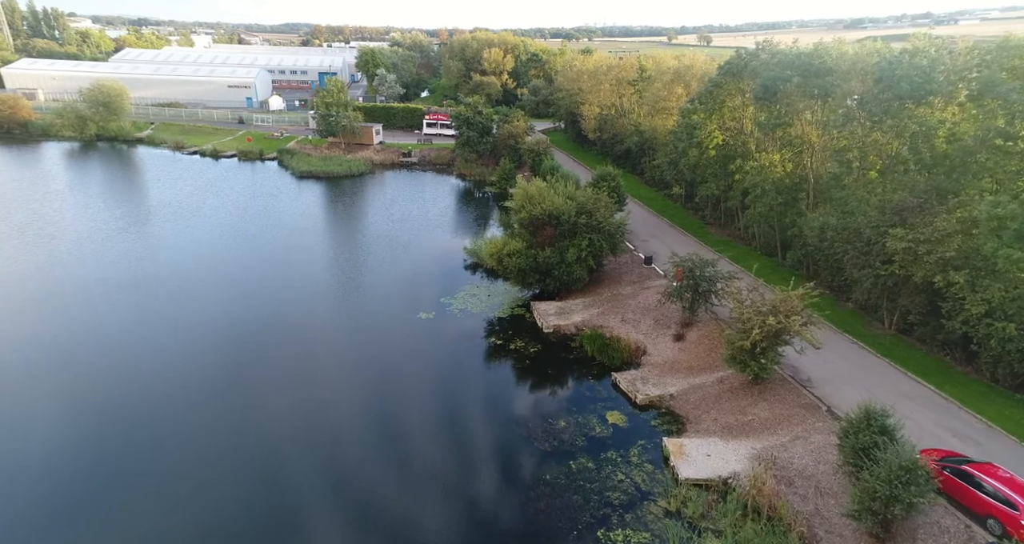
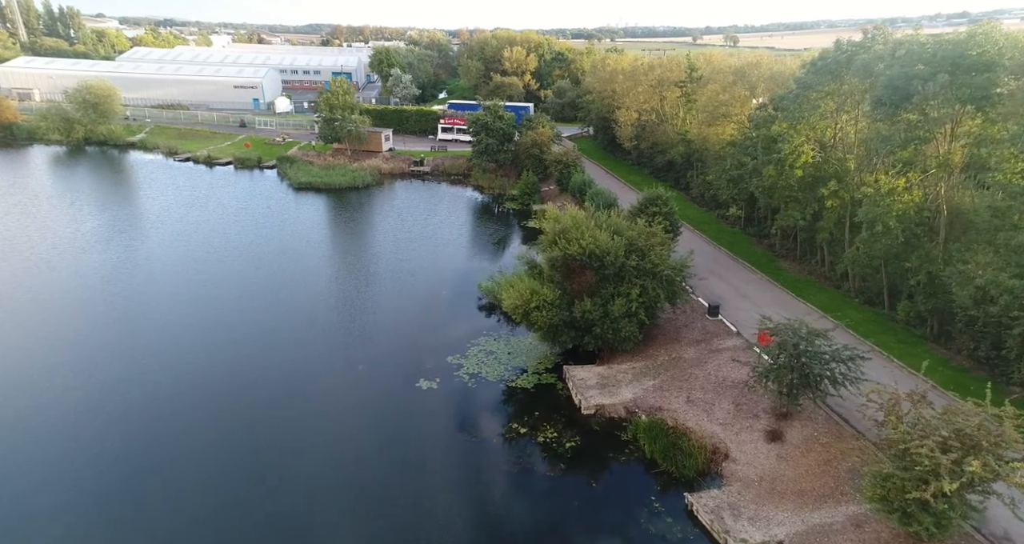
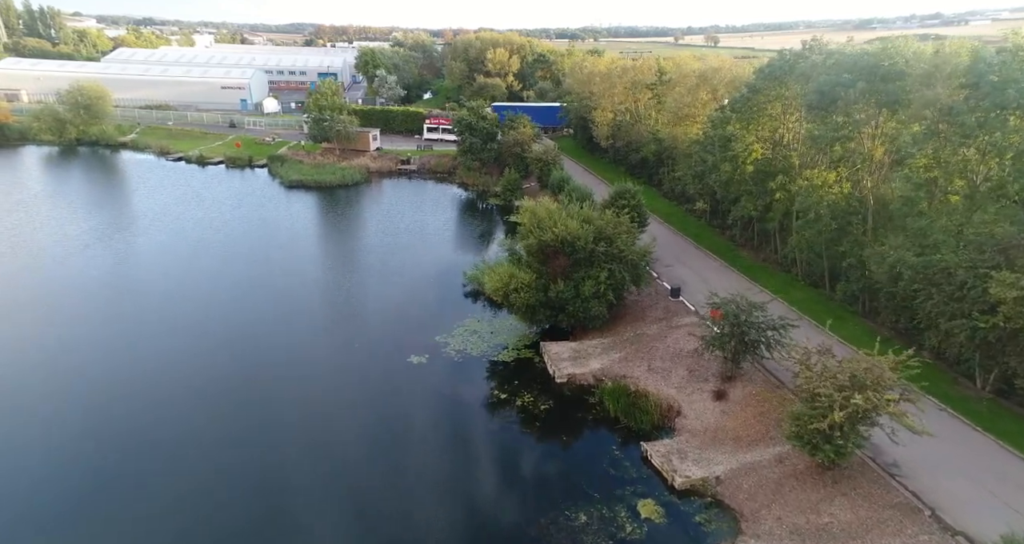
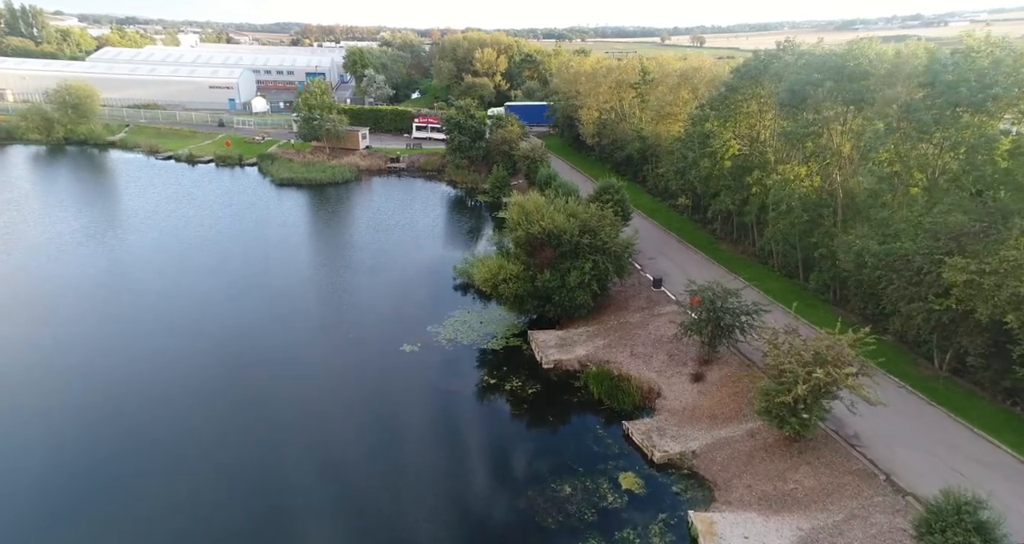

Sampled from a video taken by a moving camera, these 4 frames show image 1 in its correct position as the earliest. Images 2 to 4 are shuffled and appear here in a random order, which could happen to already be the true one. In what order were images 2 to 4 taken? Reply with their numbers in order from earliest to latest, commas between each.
4, 3, 2
